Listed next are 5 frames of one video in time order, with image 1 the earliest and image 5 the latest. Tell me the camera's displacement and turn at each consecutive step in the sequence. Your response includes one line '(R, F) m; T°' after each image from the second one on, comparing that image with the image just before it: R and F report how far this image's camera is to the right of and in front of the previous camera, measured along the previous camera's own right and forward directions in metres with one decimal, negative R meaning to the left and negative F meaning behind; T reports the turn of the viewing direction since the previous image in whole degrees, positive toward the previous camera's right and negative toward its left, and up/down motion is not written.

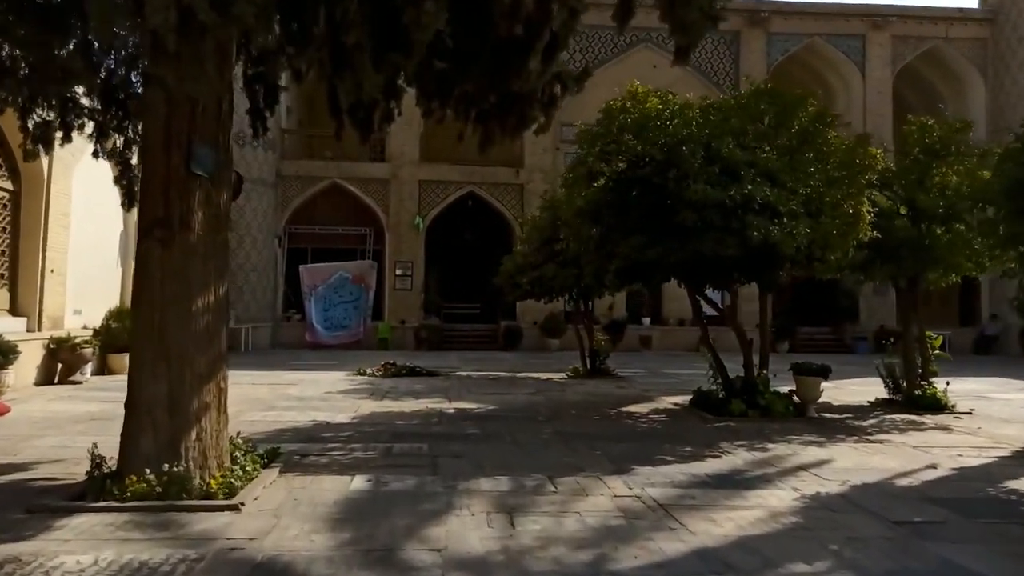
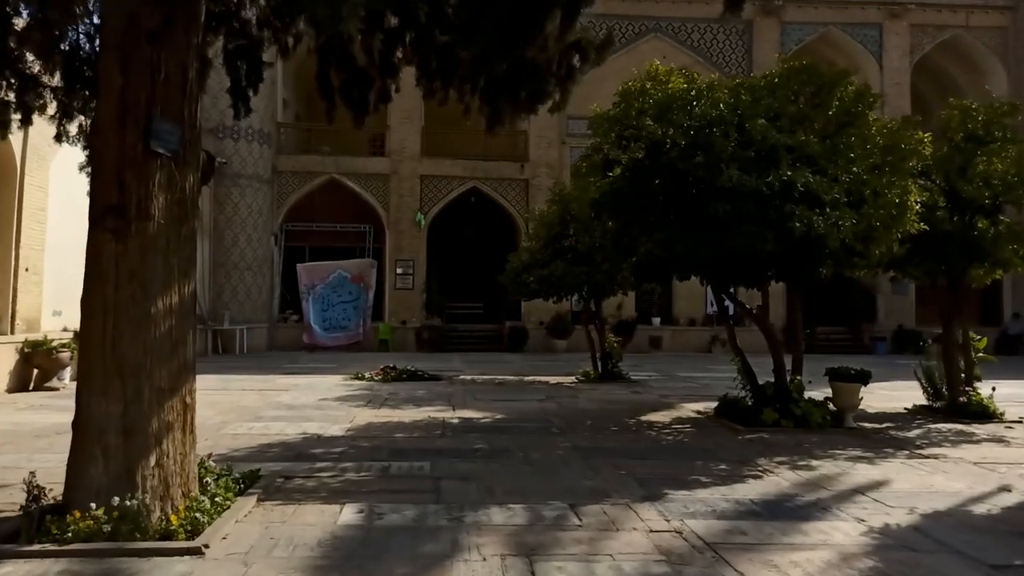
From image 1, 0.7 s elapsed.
(-0.1, +0.9) m; 0°
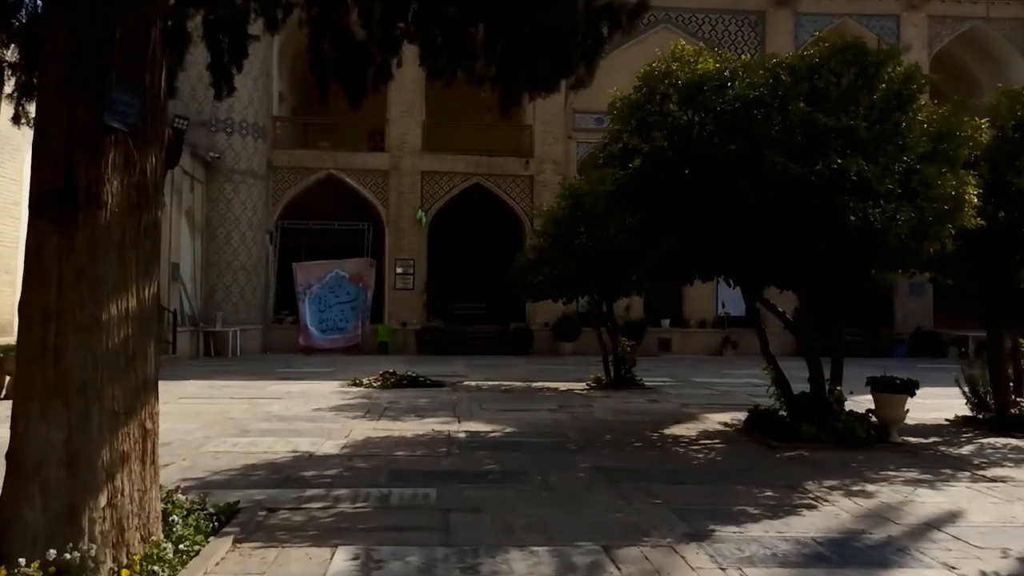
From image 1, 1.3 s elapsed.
(-0.2, +0.9) m; 0°
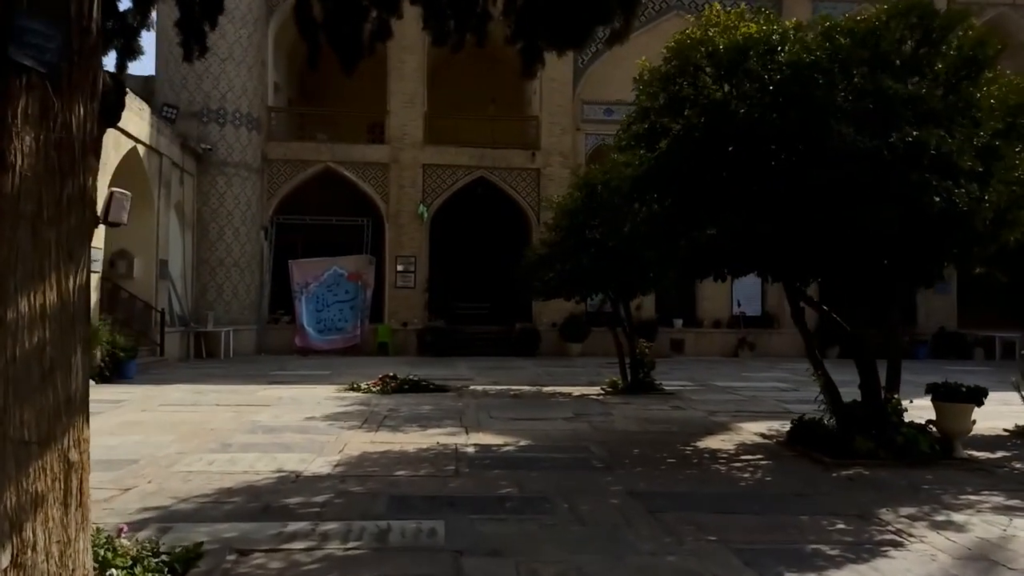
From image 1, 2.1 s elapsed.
(-0.2, +1.0) m; 0°
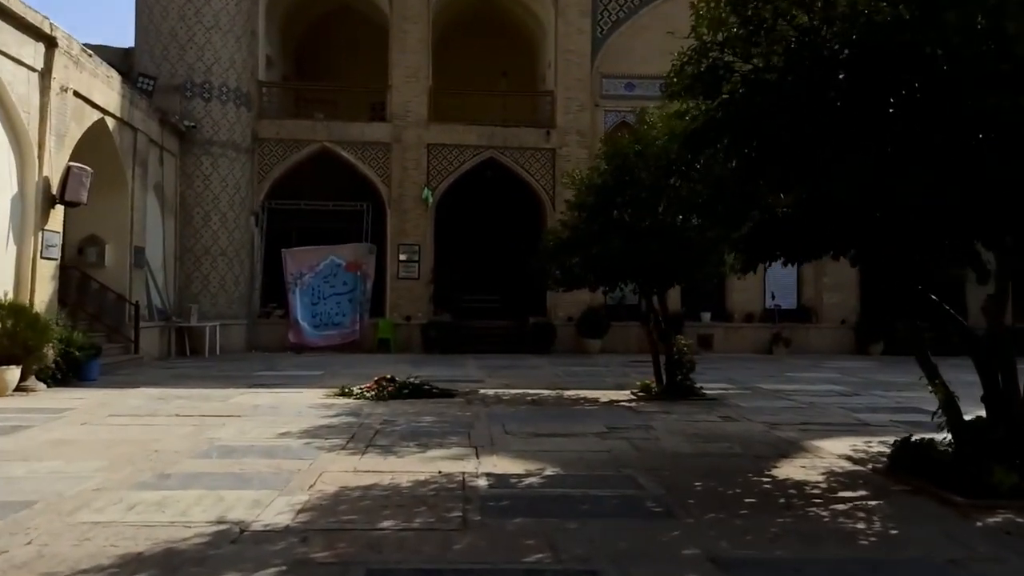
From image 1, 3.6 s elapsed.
(-0.1, +1.9) m; -1°
